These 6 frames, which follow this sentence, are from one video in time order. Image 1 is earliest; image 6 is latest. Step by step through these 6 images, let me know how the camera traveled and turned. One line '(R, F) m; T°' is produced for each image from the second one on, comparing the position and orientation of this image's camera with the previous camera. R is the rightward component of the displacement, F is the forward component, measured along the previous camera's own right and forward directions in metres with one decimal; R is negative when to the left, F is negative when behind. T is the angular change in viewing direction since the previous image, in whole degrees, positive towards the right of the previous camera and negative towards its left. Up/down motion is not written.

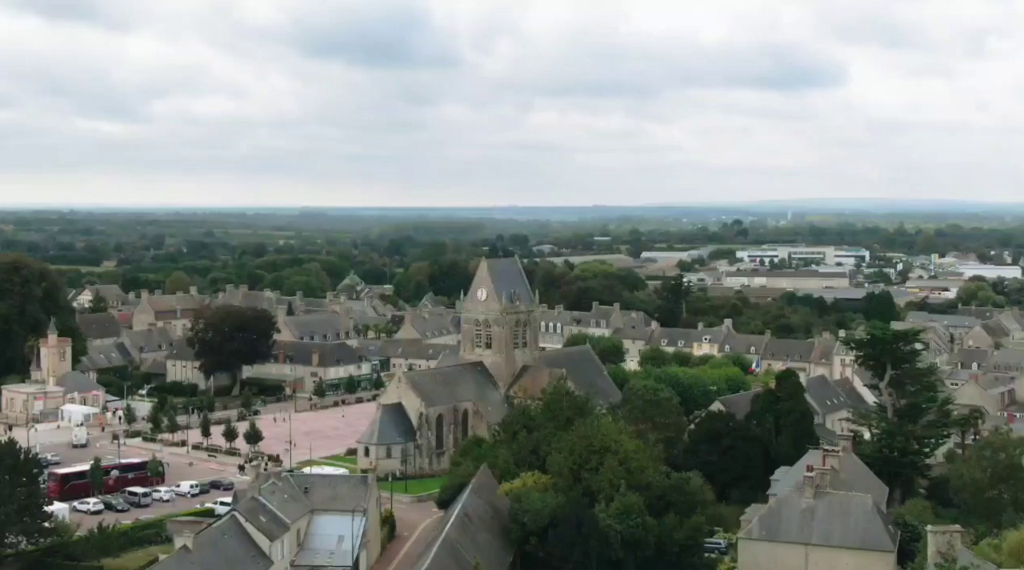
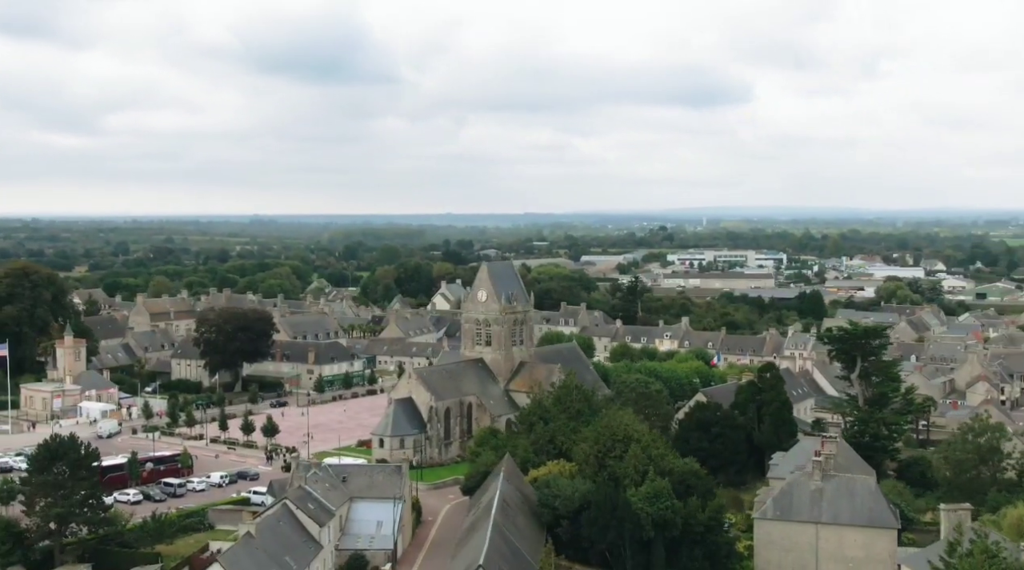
(-5.7, -2.4) m; +5°
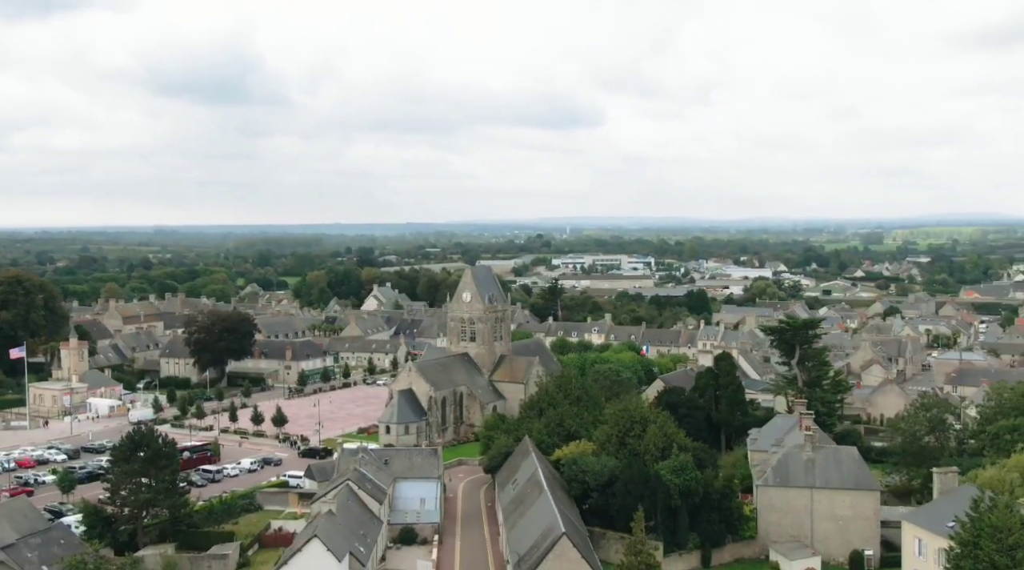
(-9.1, -2.5) m; +9°
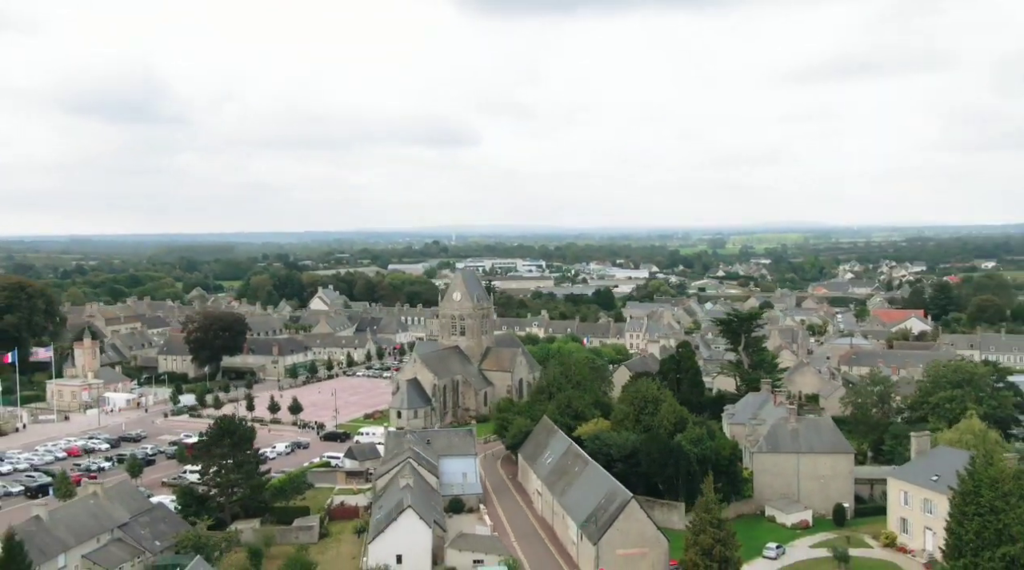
(-8.6, -2.2) m; +8°
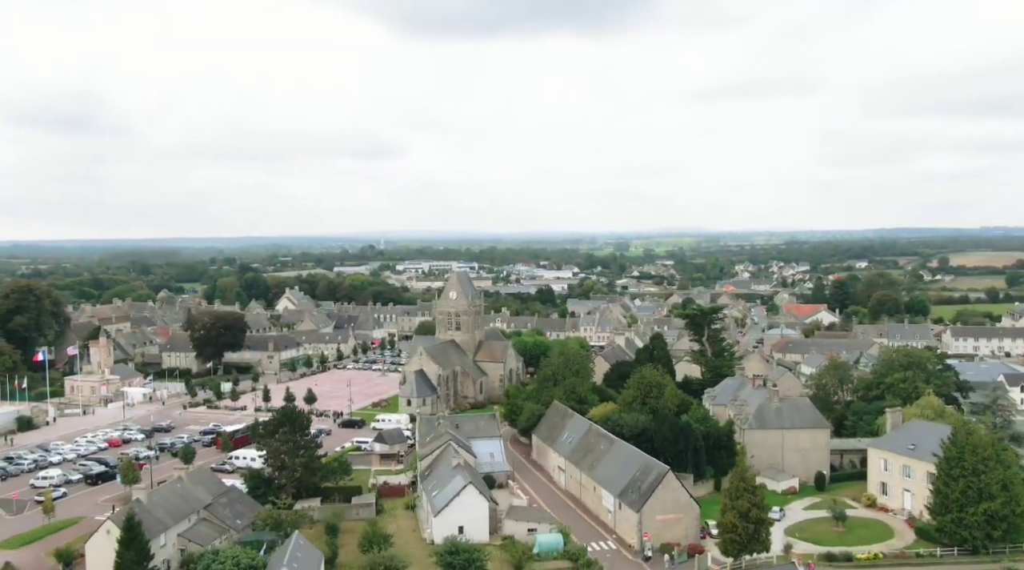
(-5.8, -1.8) m; +5°
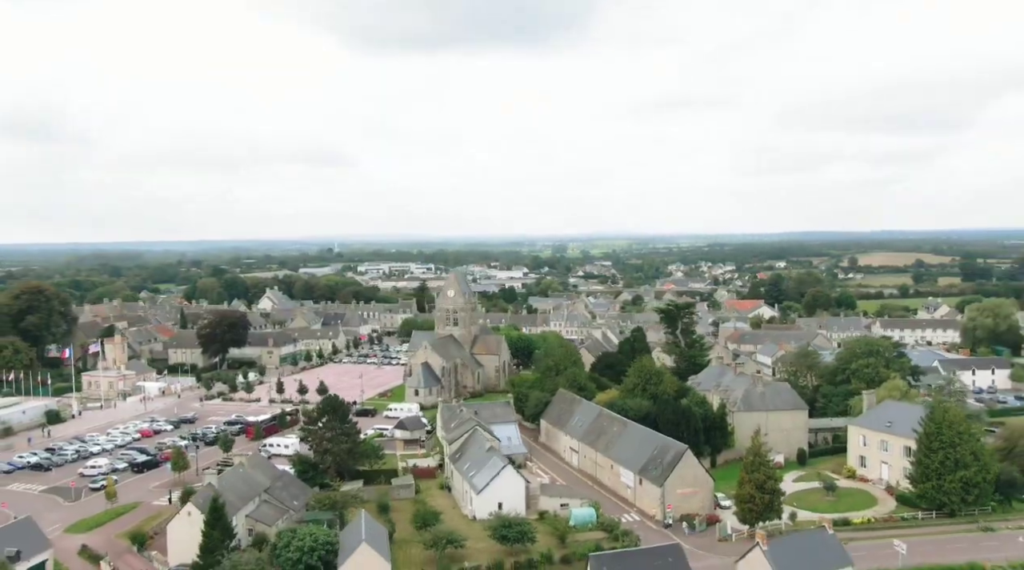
(-4.0, -1.7) m; +4°
